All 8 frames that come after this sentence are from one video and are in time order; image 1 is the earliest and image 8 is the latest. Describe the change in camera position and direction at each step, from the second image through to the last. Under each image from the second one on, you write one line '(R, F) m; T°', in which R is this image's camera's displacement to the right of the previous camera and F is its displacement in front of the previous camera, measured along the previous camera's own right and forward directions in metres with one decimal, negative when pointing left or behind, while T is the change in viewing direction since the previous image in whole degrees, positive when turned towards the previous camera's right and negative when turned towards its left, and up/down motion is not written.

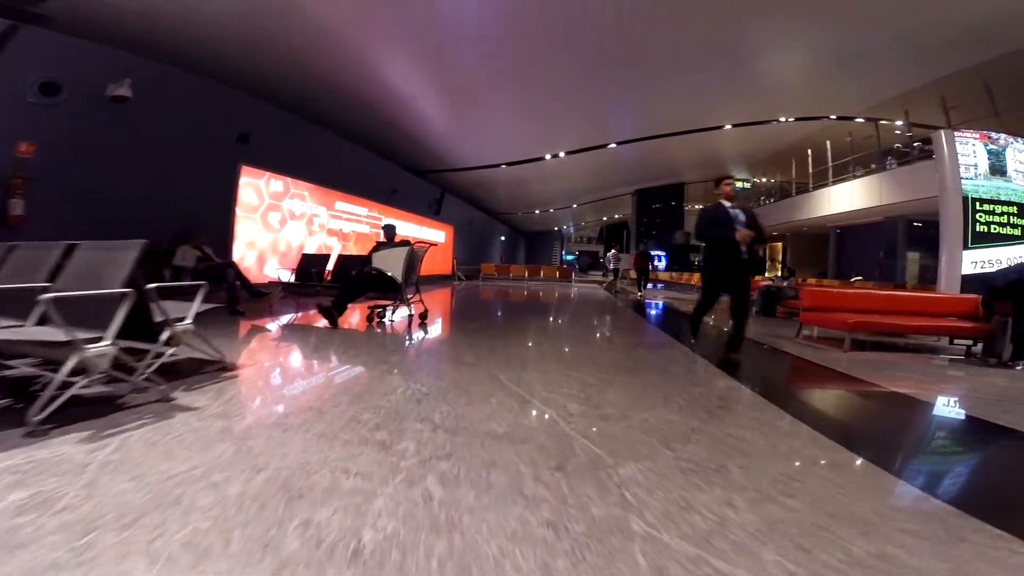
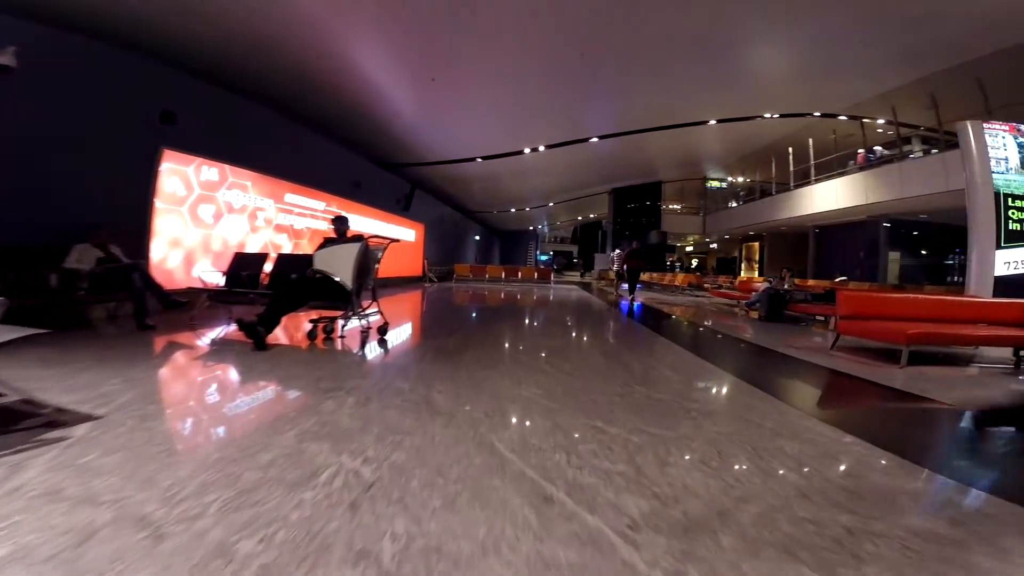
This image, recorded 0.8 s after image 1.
(-0.1, +0.8) m; +3°
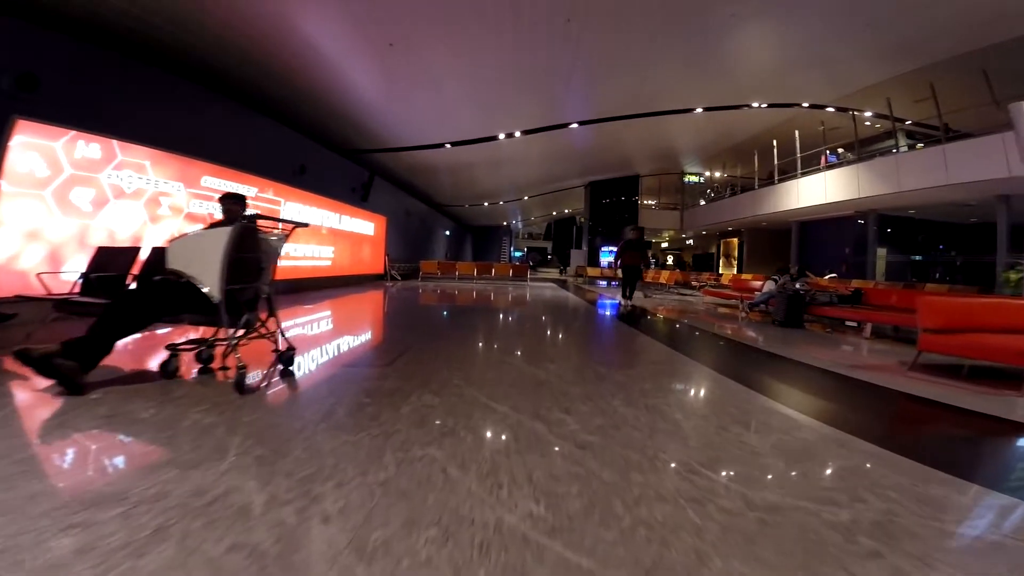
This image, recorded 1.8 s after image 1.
(0.0, +0.9) m; +3°
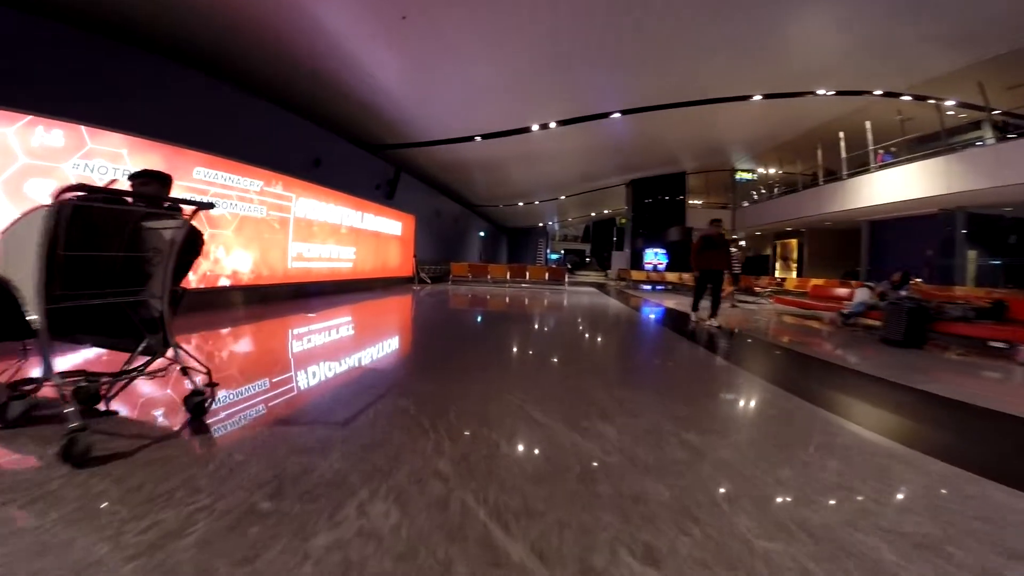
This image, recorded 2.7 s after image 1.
(0.0, +0.6) m; -4°
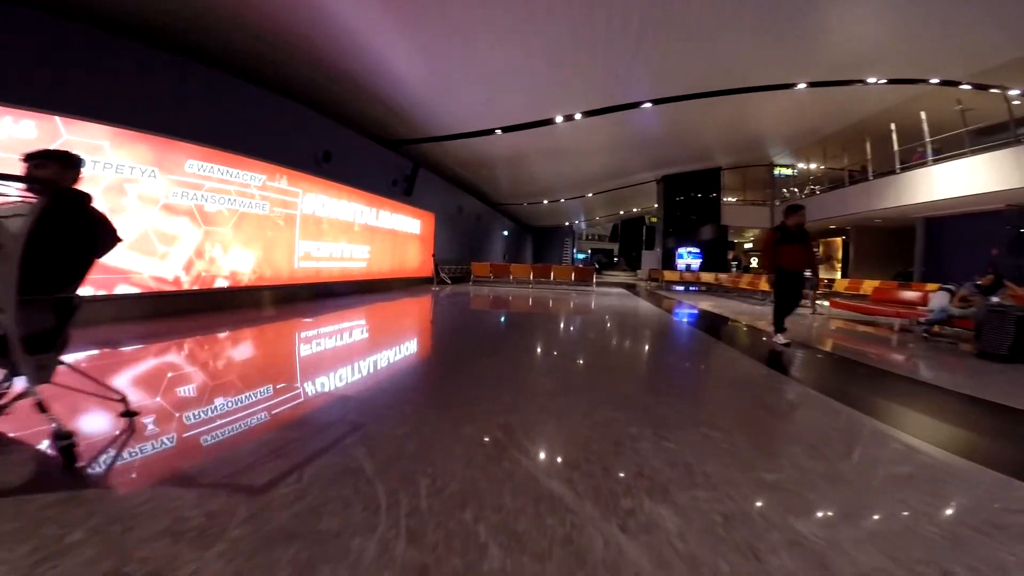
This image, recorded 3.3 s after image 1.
(0.0, +0.4) m; -3°
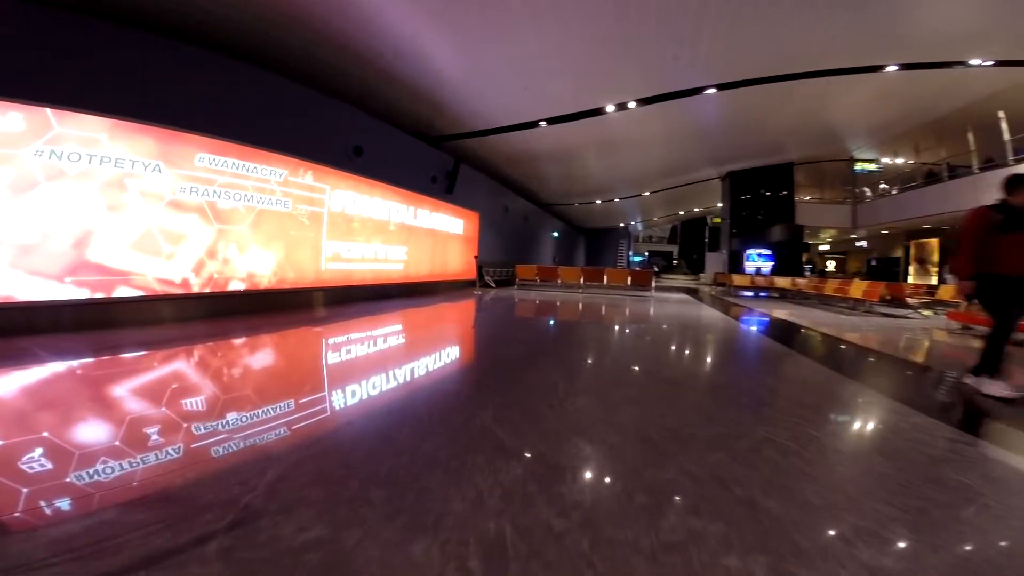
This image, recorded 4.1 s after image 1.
(+0.1, +0.5) m; -6°
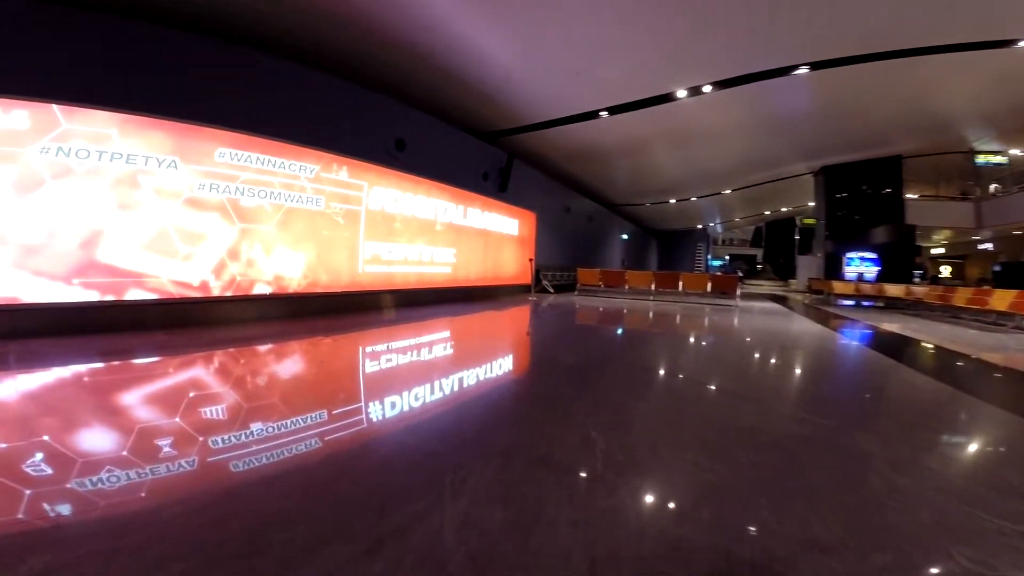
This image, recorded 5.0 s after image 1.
(+0.2, +0.4) m; -8°
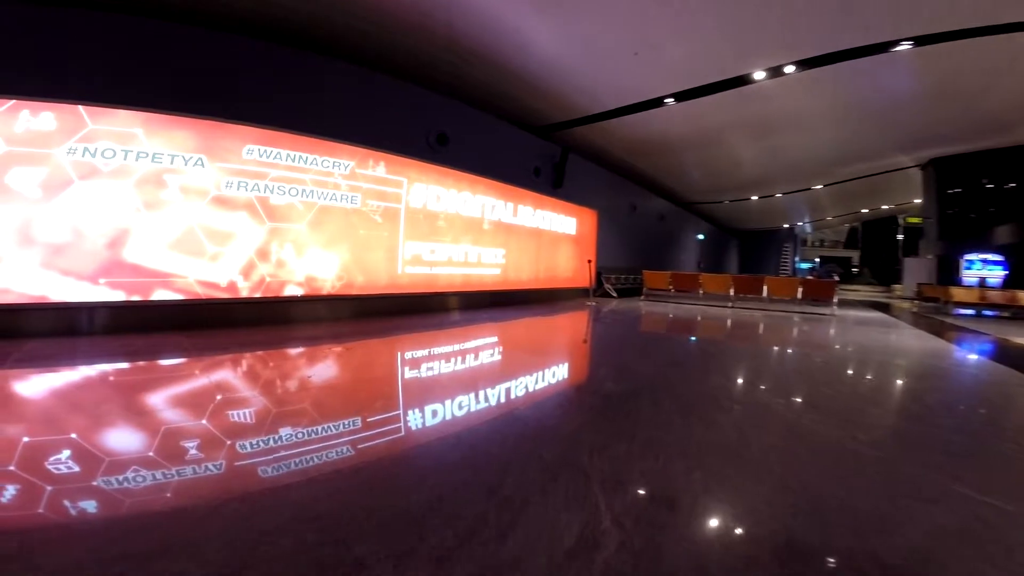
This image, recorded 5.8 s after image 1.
(+0.2, +0.3) m; -8°
